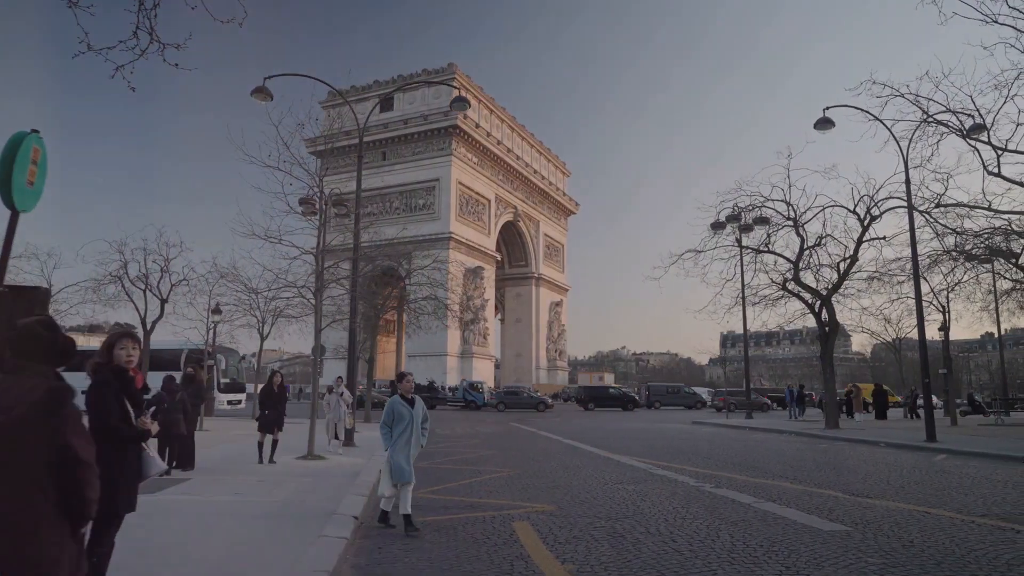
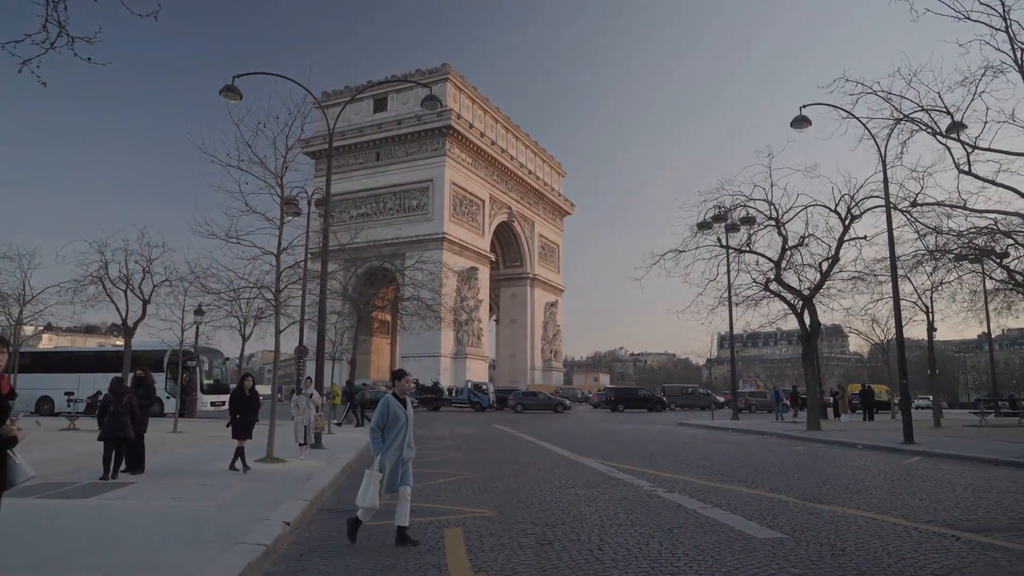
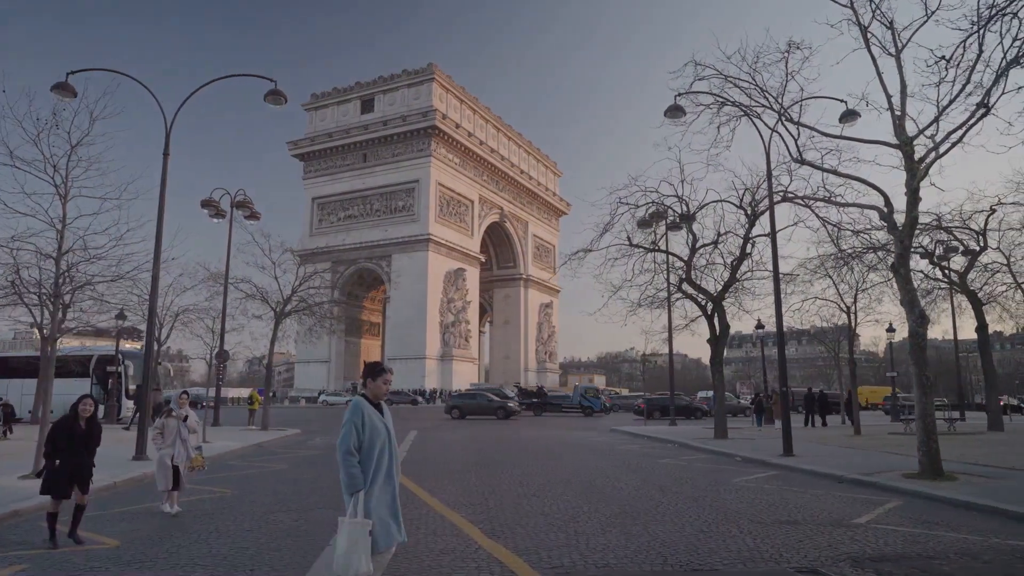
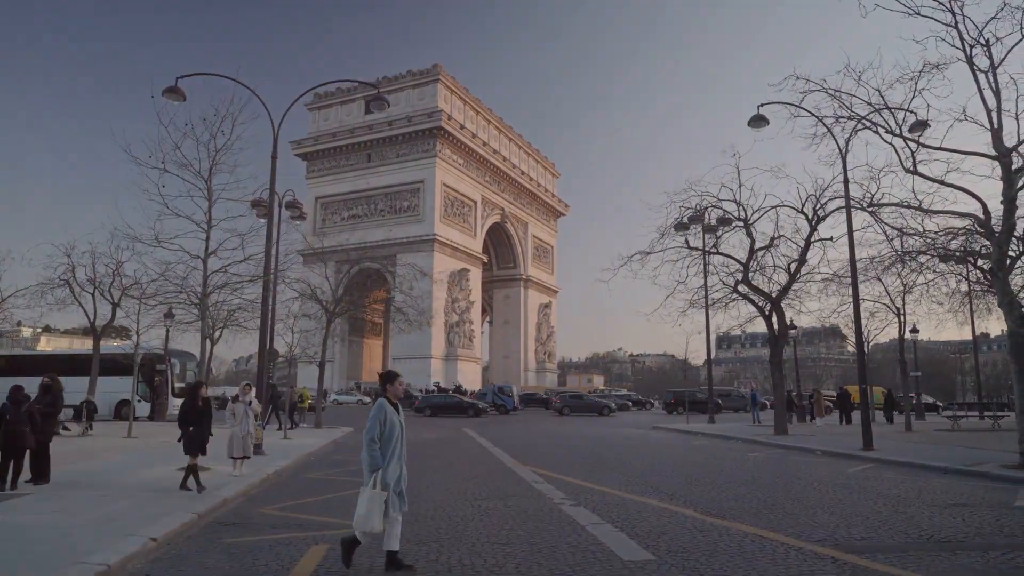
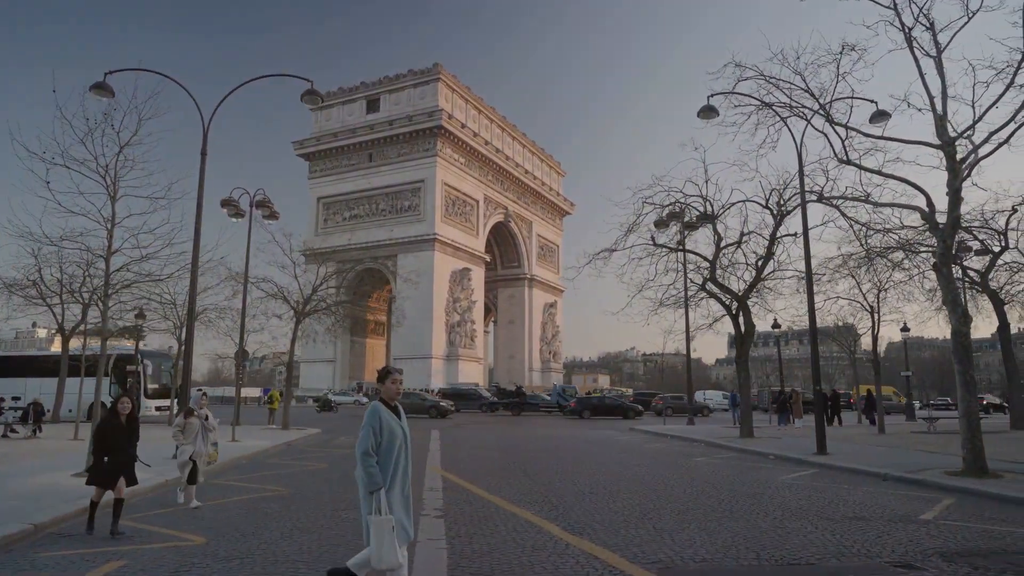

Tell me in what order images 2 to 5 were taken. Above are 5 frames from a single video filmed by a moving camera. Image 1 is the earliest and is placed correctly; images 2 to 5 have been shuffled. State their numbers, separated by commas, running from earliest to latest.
2, 4, 5, 3
